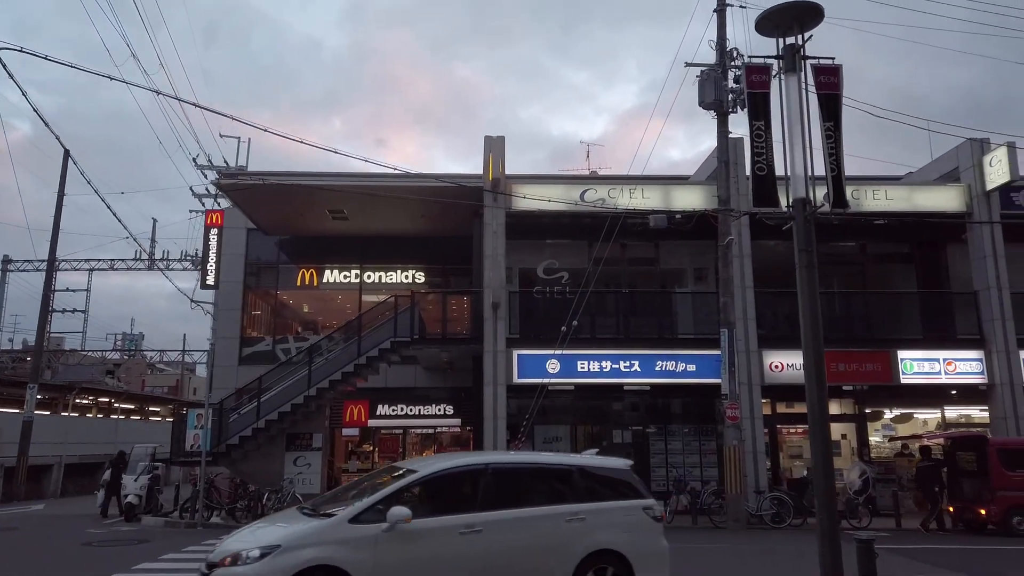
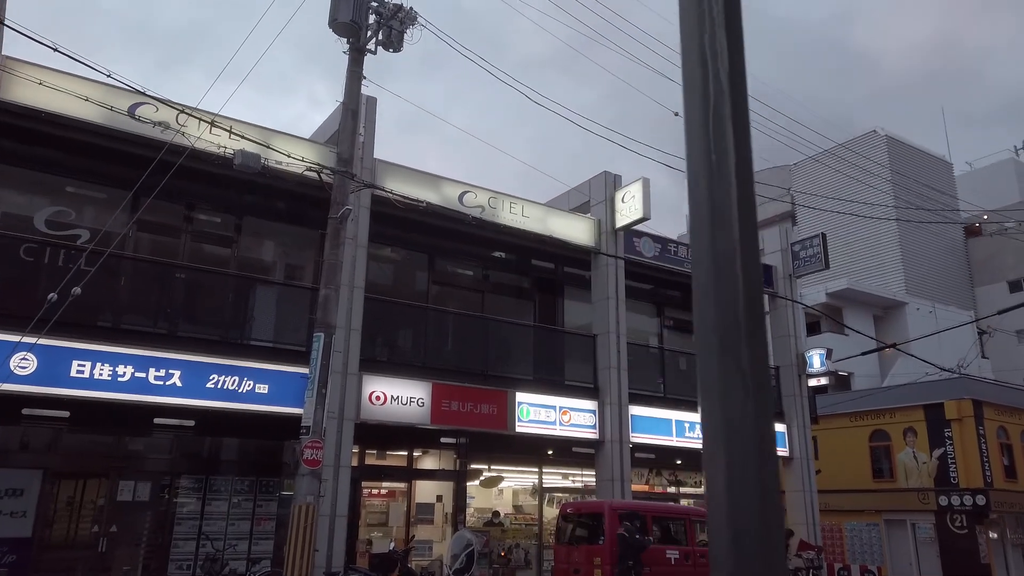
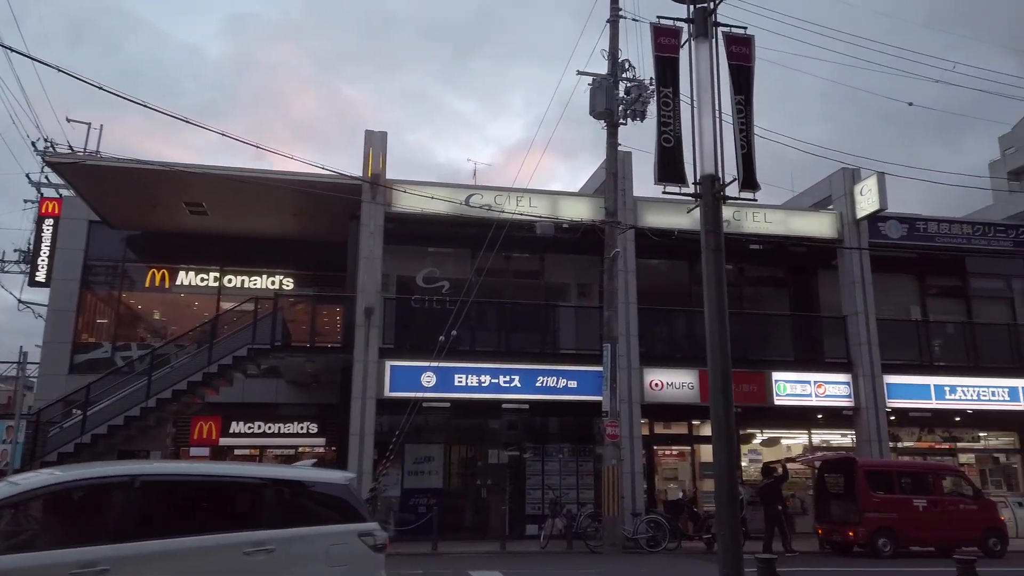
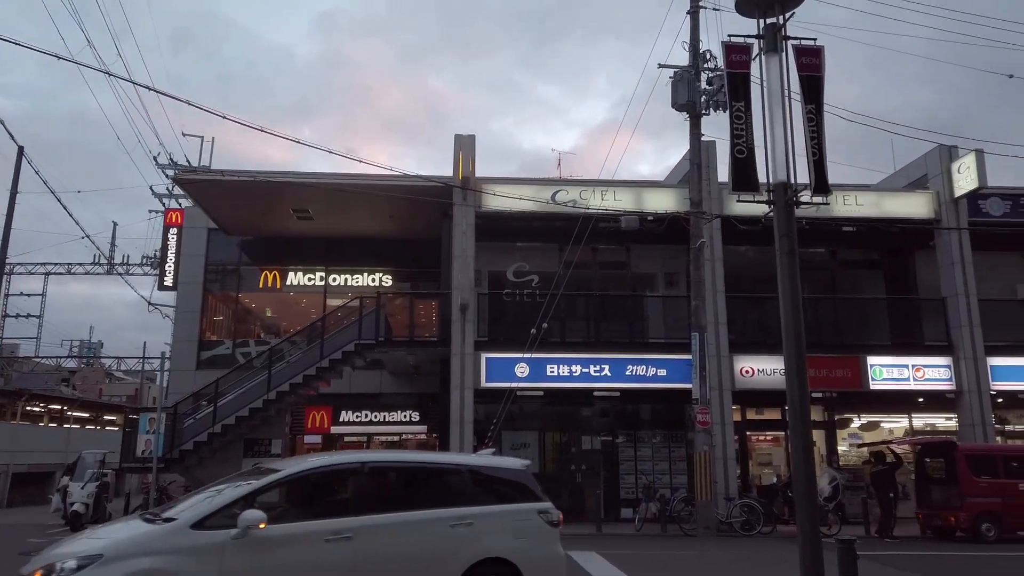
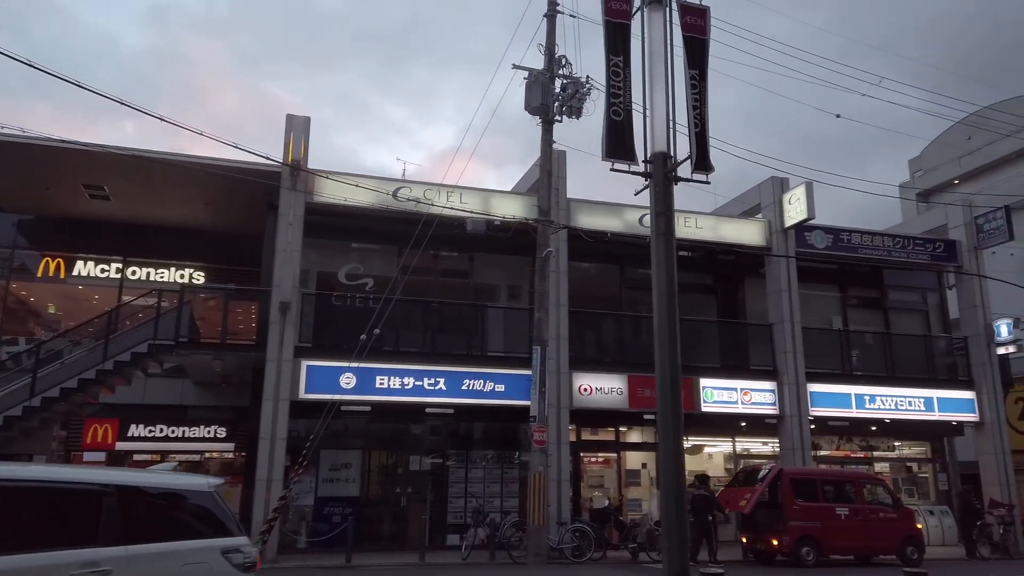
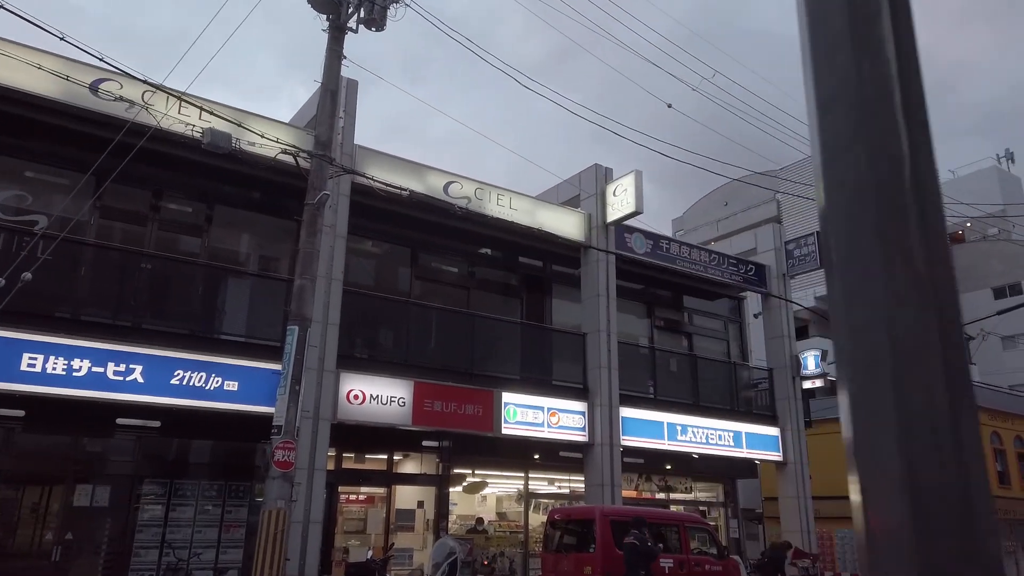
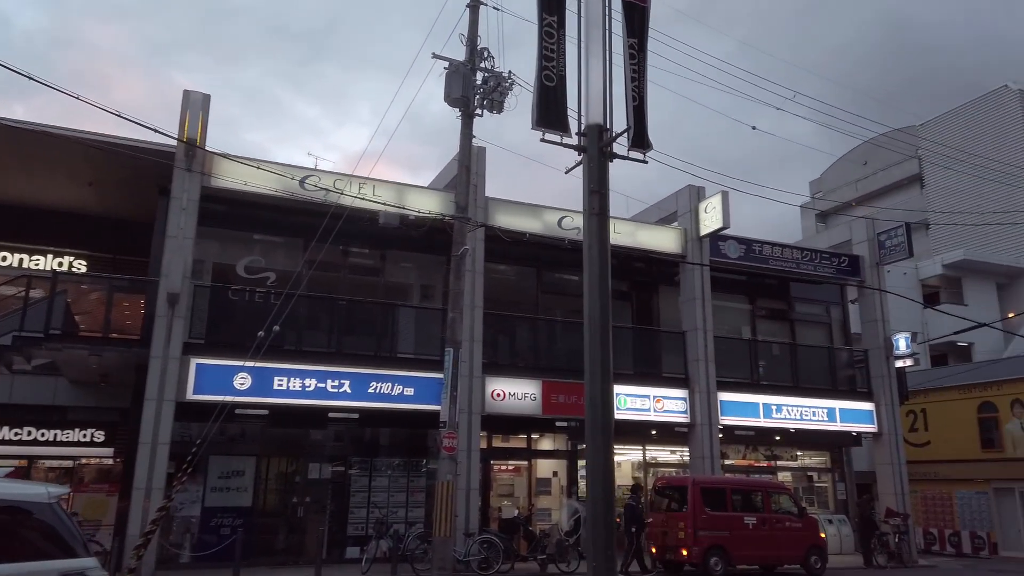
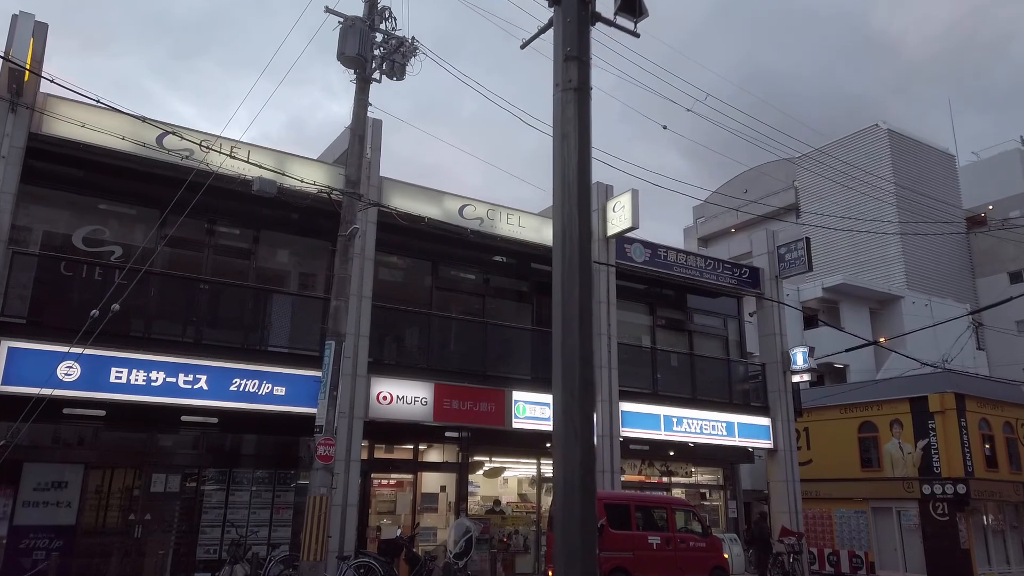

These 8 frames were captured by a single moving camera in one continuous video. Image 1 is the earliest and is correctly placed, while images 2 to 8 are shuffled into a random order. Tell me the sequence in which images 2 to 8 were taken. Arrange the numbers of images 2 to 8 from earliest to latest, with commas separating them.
4, 3, 5, 7, 8, 2, 6
